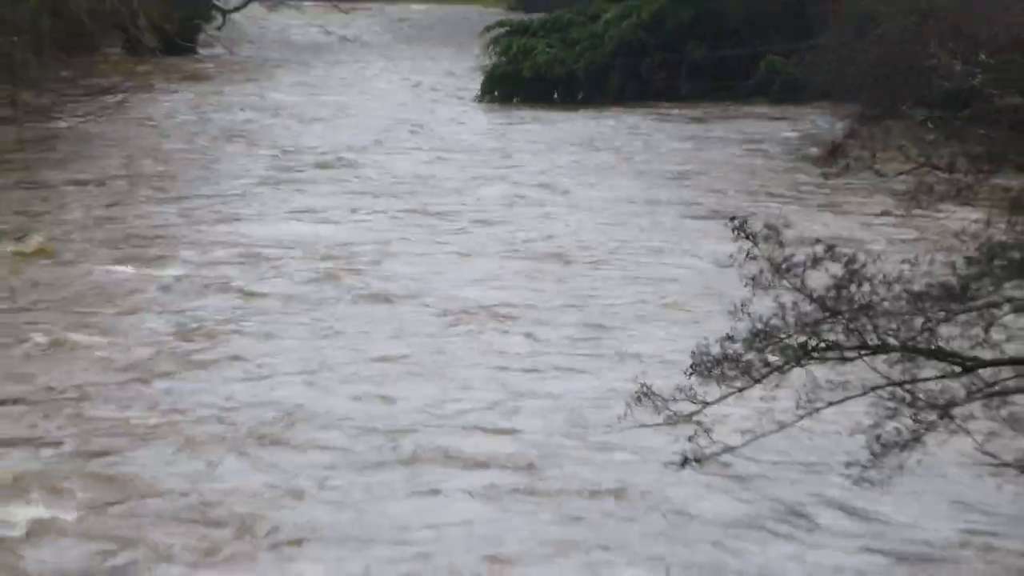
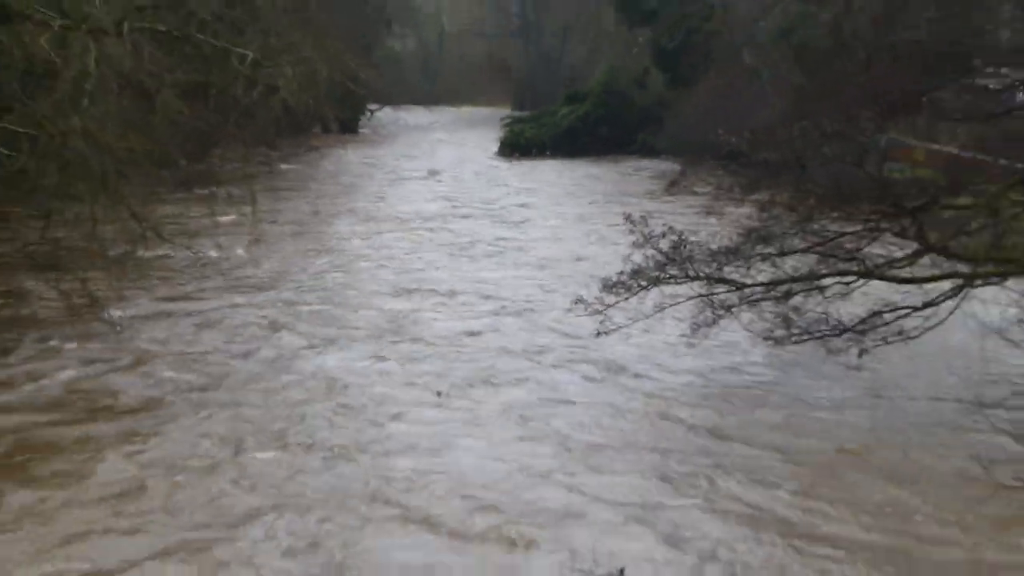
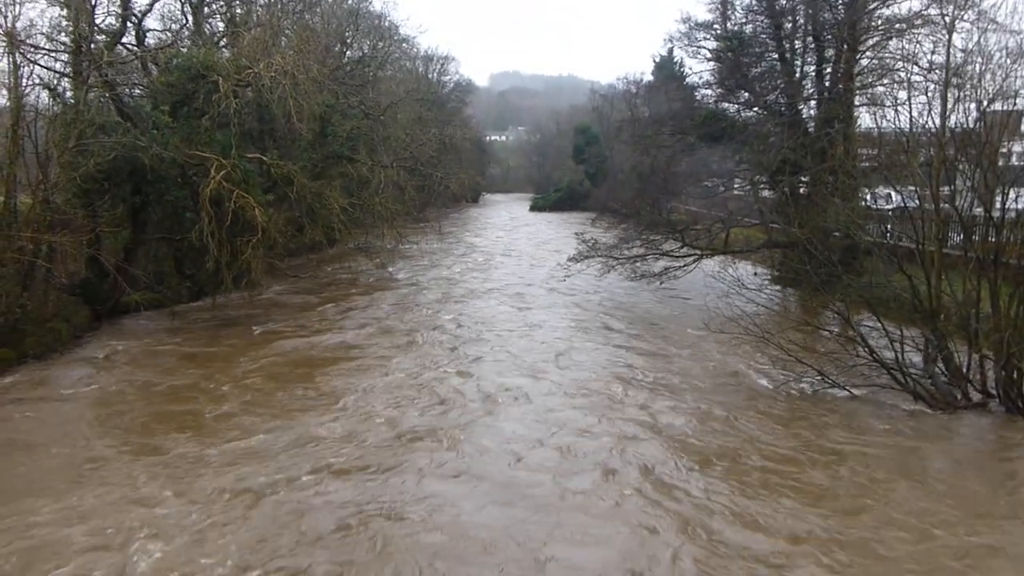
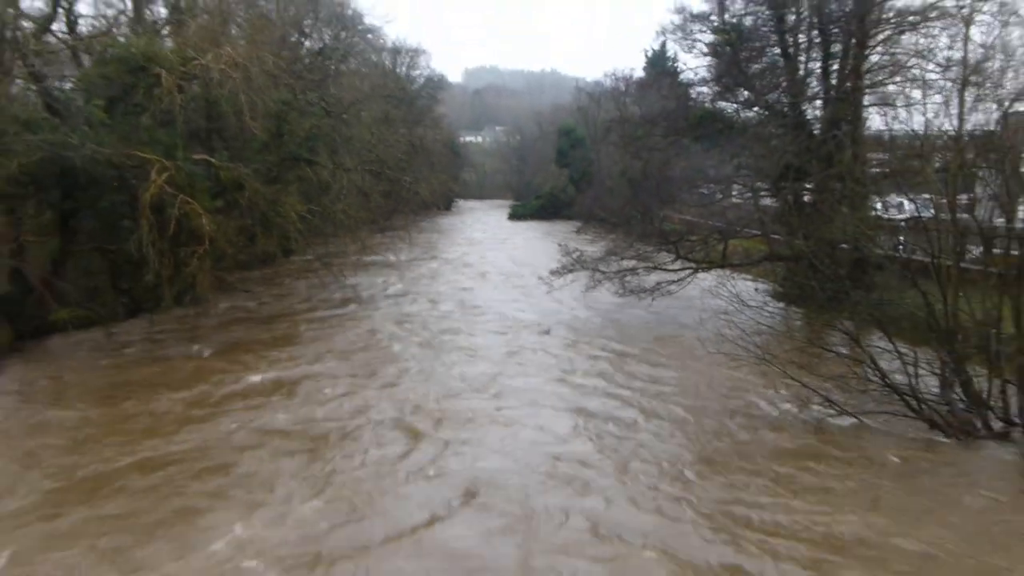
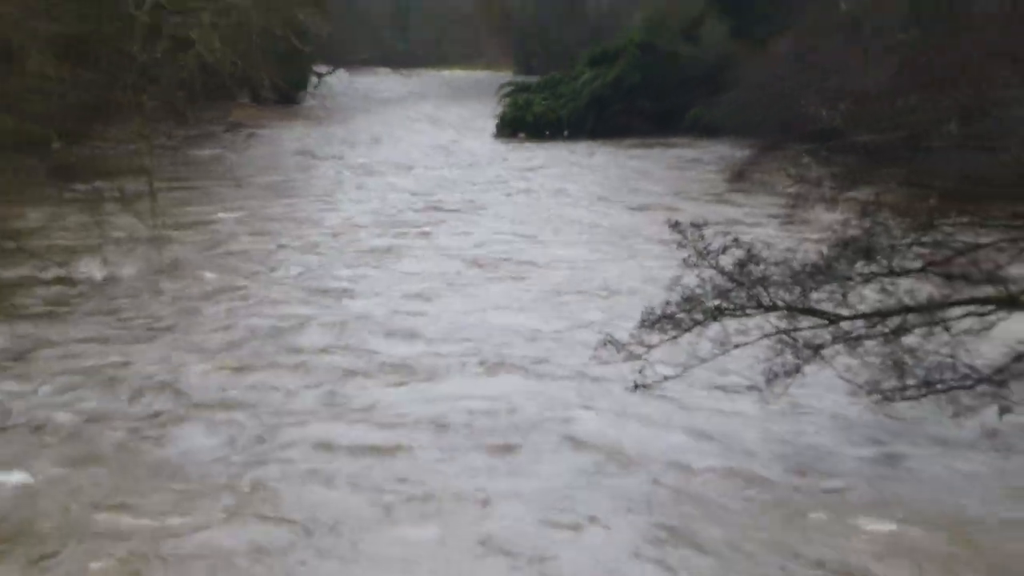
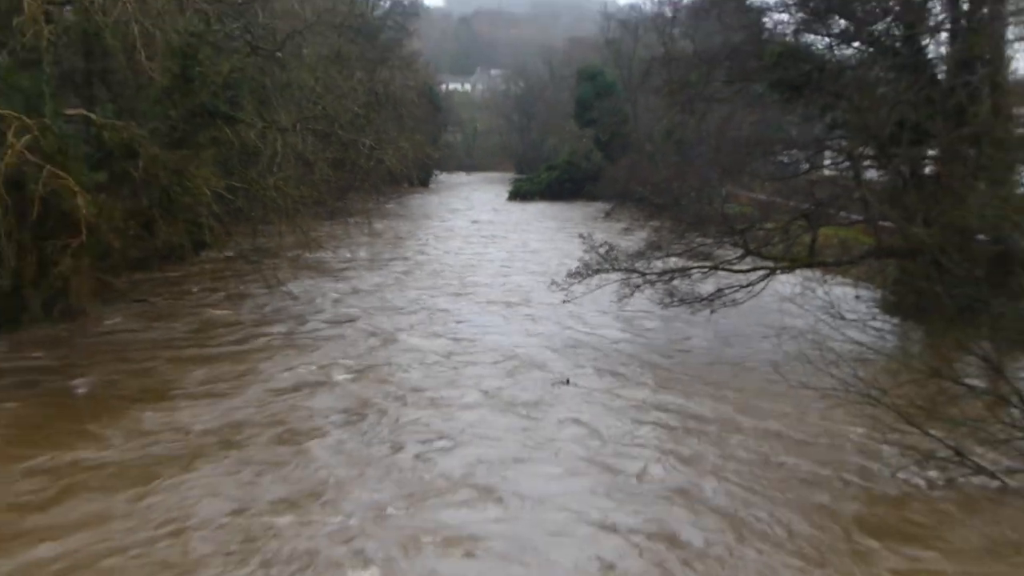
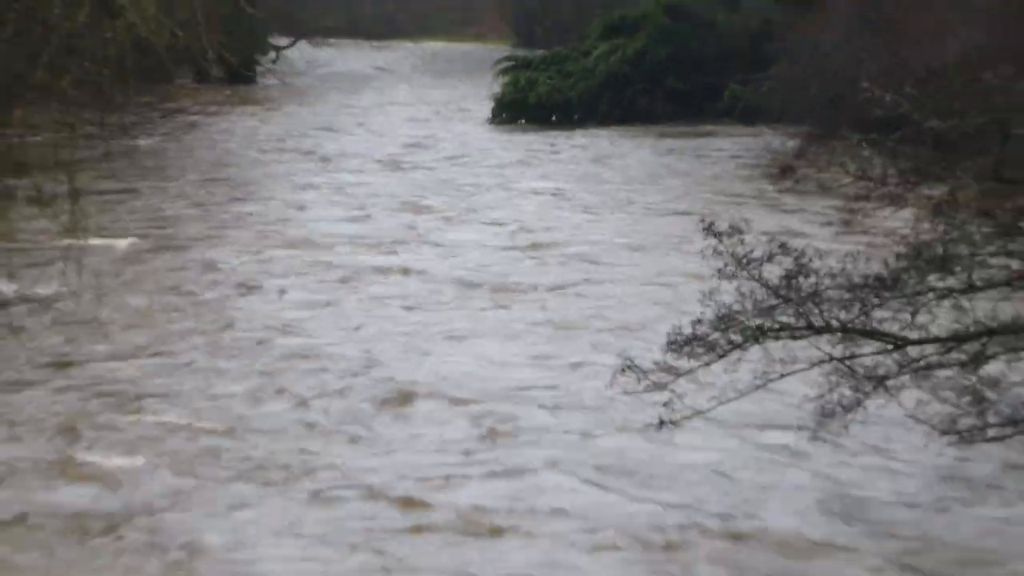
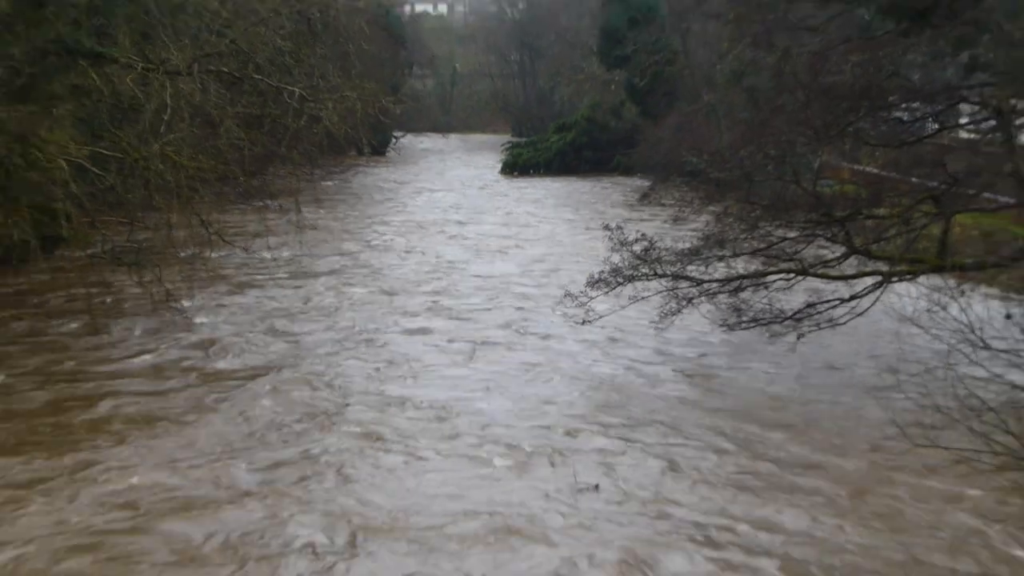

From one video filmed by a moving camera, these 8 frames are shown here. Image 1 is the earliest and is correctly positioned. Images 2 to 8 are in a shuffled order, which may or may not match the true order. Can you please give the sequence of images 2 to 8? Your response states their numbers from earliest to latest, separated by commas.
7, 5, 2, 8, 6, 4, 3
